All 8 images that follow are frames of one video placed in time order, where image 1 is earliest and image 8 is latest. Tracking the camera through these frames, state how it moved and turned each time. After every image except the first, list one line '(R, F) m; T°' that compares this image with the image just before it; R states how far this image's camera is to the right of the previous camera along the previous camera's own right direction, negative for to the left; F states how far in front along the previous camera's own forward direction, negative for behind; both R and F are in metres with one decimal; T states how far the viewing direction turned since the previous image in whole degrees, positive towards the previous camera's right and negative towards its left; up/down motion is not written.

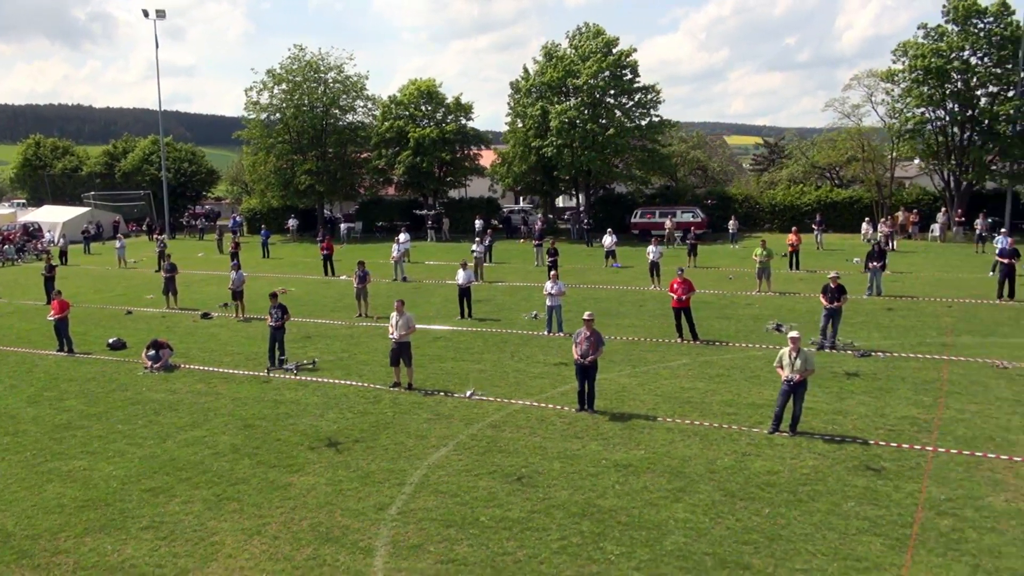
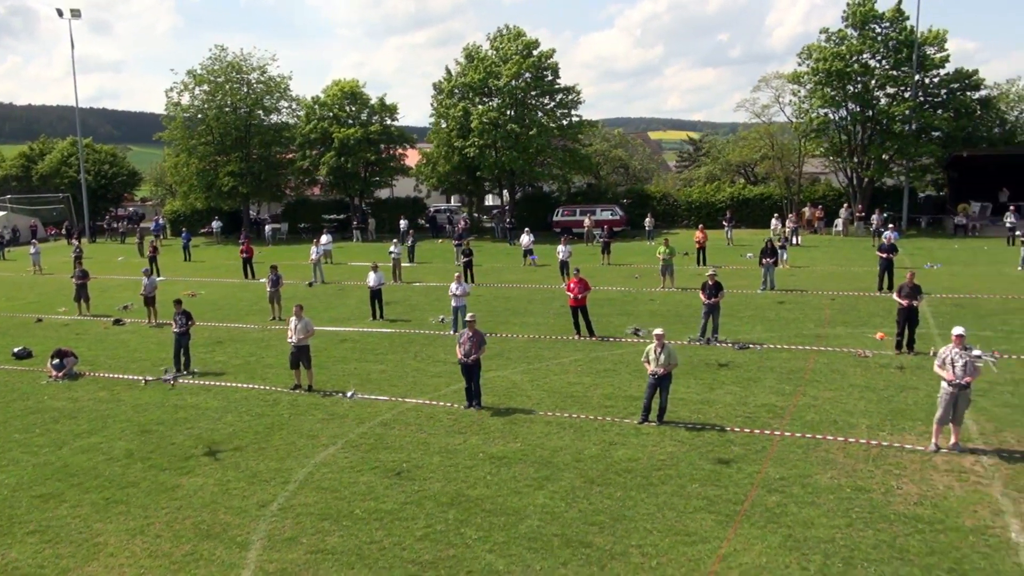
(+0.9, -0.7) m; +4°
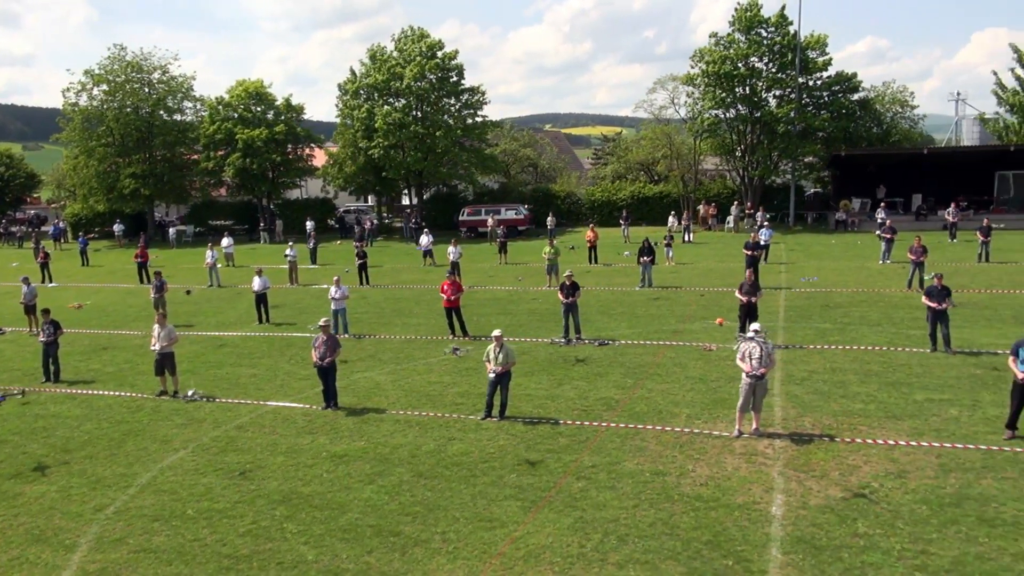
(+1.4, -0.8) m; +5°
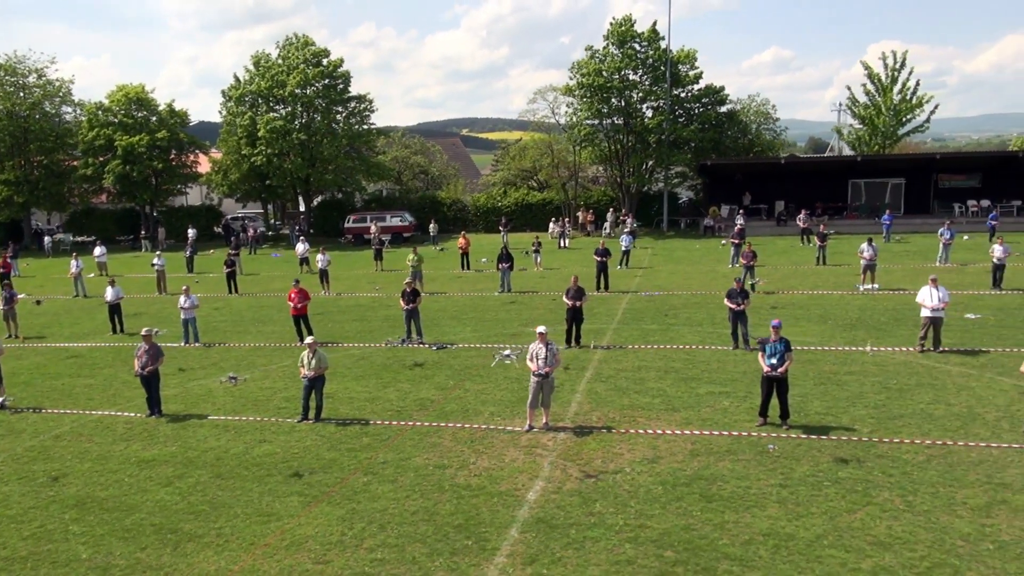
(+1.8, -0.9) m; +6°
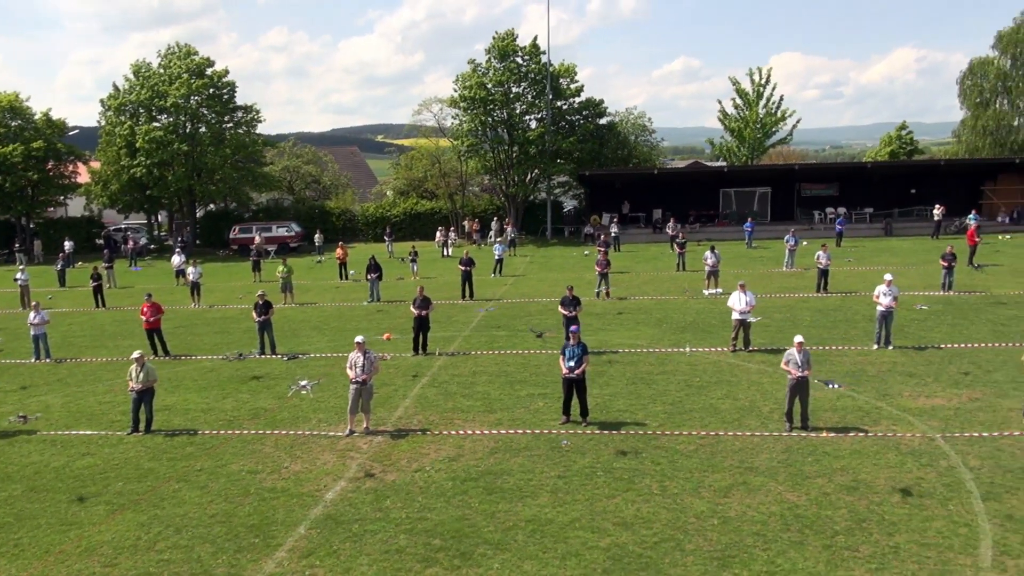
(+1.6, -1.0) m; +6°
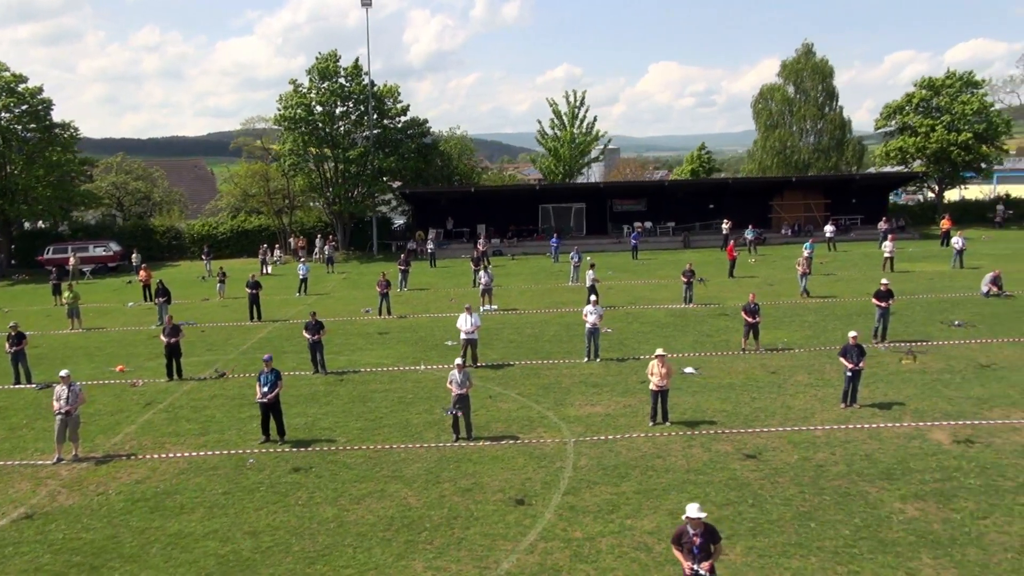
(+3.4, -1.9) m; +8°
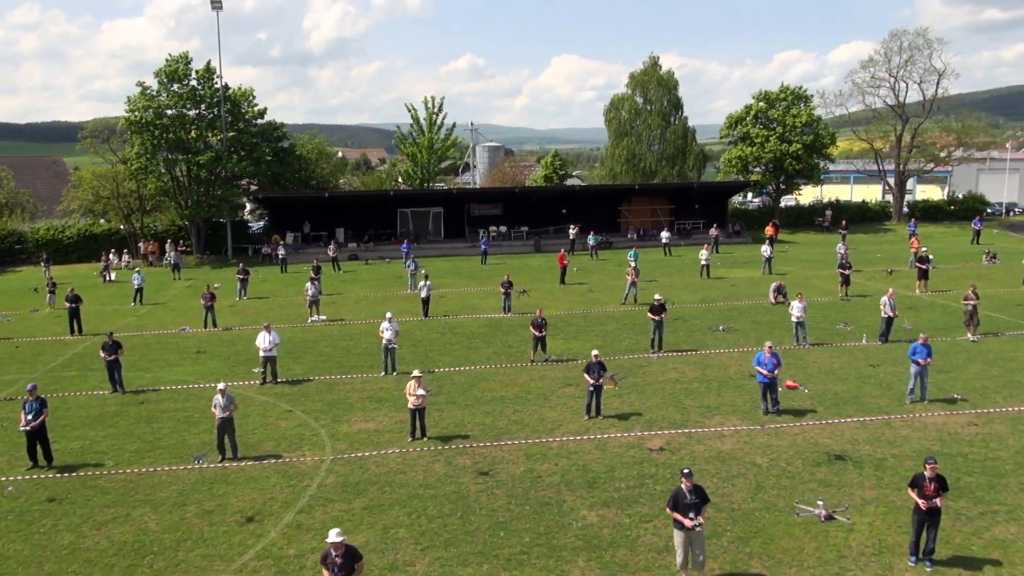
(+2.7, -1.3) m; +7°
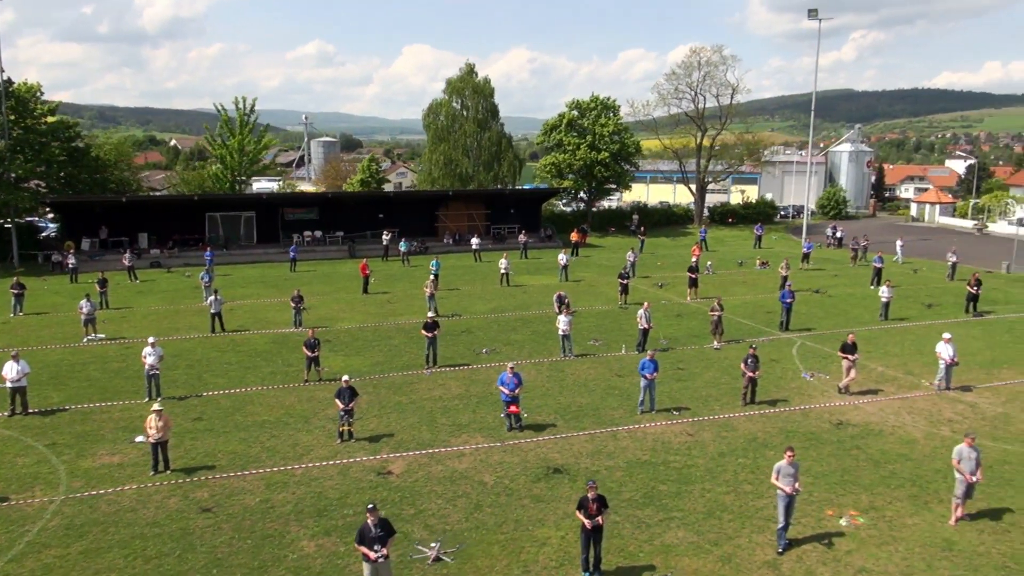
(+2.1, -0.9) m; +10°
